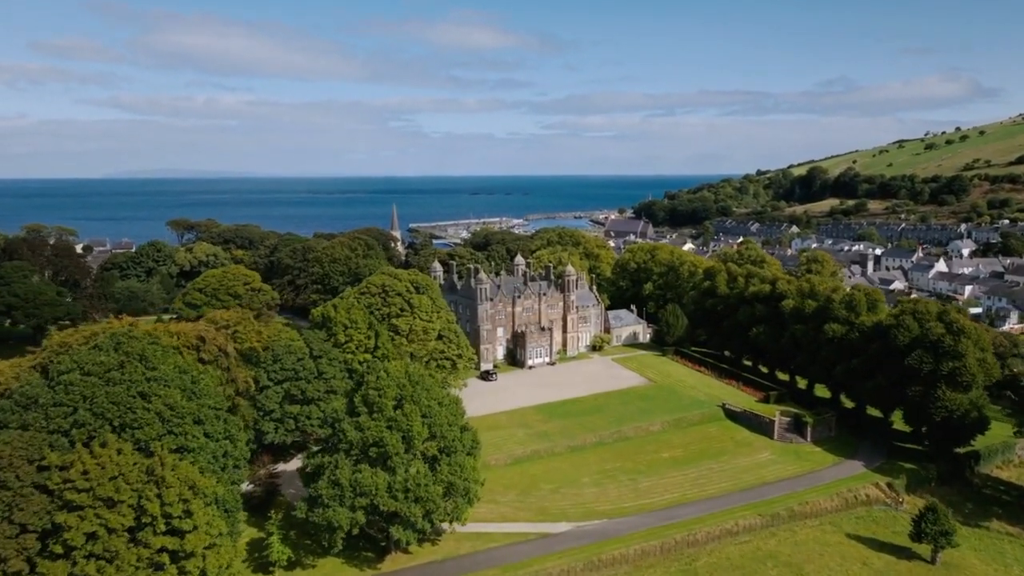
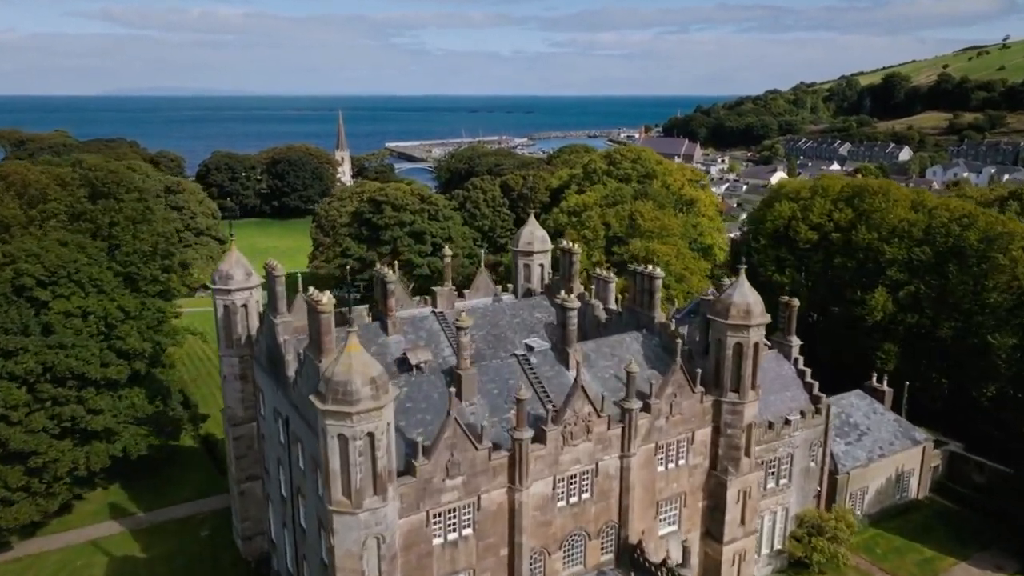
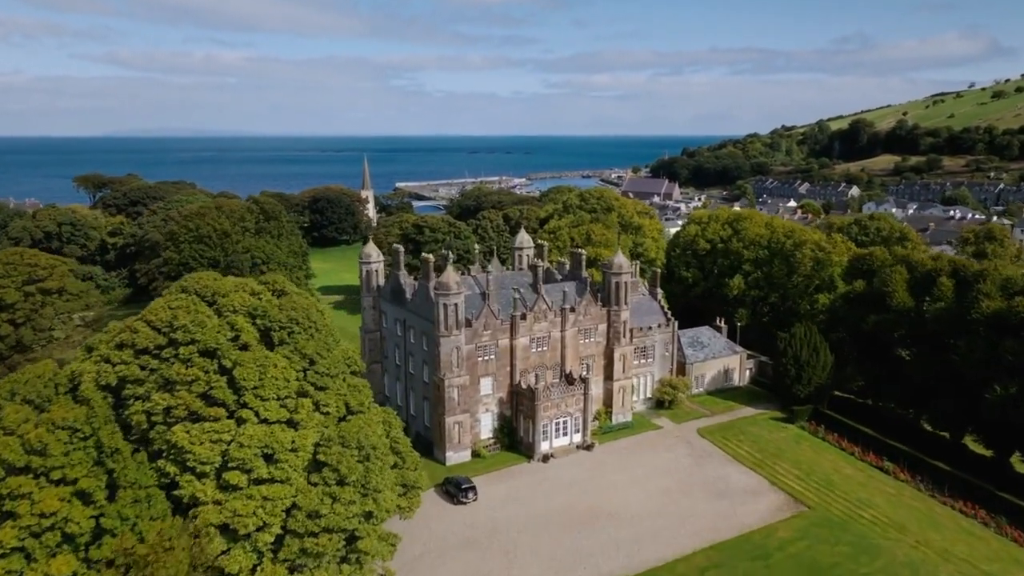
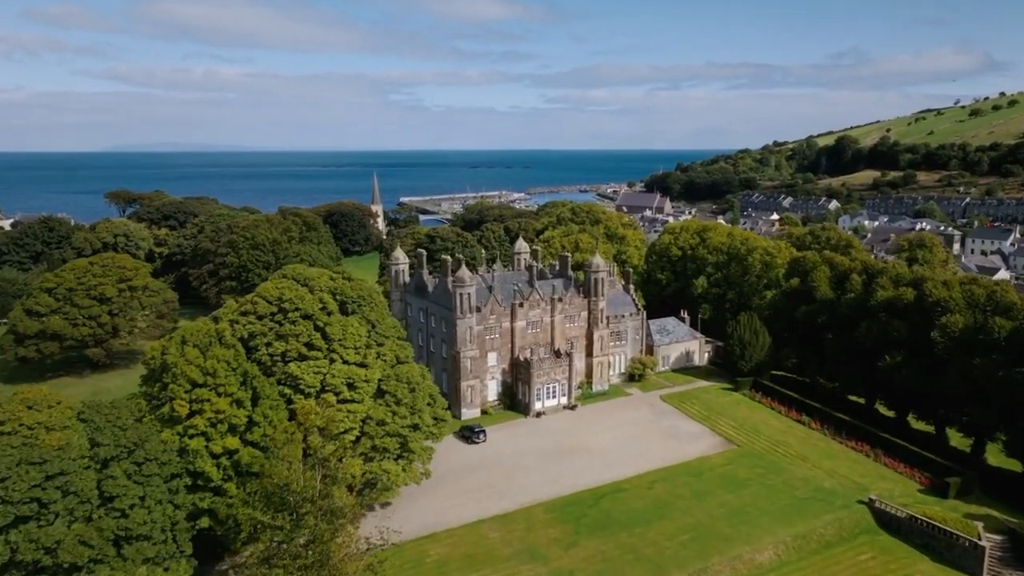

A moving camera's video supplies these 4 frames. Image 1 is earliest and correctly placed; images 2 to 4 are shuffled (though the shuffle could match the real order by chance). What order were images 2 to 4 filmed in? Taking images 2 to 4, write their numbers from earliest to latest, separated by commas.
4, 3, 2
